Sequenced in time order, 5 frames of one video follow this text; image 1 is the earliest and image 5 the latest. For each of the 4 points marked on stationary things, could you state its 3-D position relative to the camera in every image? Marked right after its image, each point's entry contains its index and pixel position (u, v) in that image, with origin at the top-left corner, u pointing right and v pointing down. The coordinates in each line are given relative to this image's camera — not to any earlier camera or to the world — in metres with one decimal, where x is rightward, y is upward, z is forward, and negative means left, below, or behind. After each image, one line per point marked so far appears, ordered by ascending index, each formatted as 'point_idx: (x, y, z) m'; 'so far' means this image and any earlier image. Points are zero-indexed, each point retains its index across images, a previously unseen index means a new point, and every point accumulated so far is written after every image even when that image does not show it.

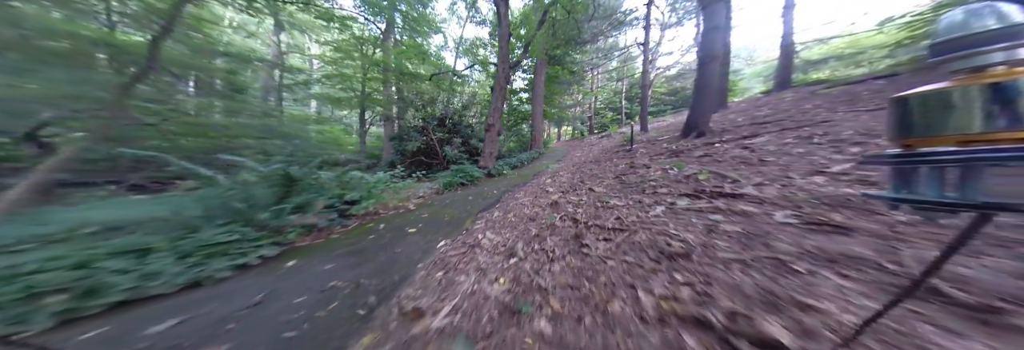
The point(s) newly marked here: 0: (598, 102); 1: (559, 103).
0: (+8.4, +6.7, +16.7) m
1: (+3.7, +5.4, +13.1) m
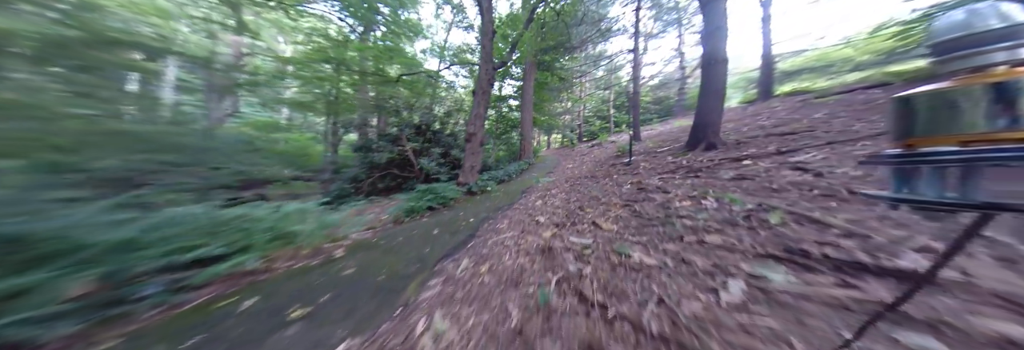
0: (+7.3, +6.0, +16.8) m
1: (+2.8, +4.7, +12.9) m
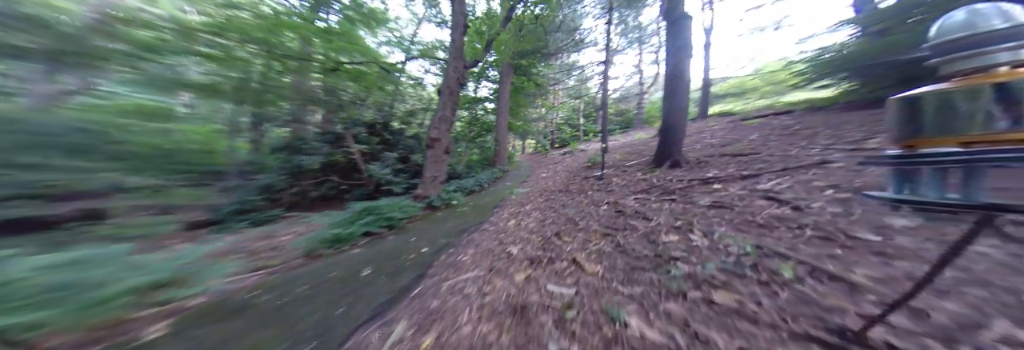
0: (+4.6, +5.5, +17.5) m
1: (+0.8, +4.4, +13.0) m
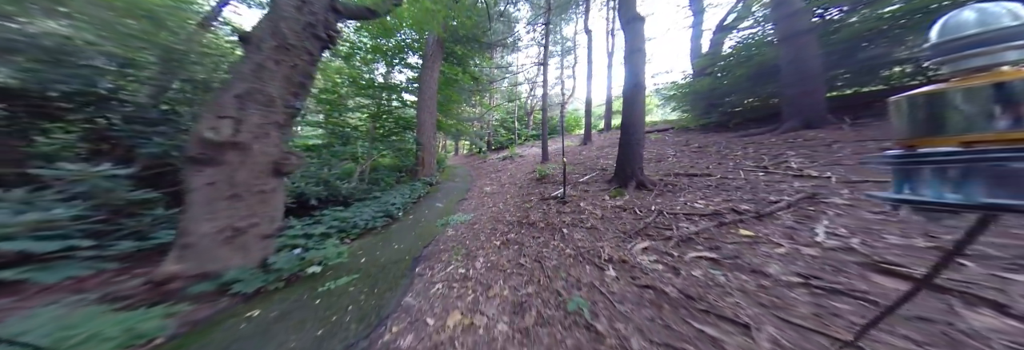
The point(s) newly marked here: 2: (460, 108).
0: (-2.2, +5.0, +16.9) m
1: (-3.9, +3.8, +11.3) m
2: (-3.7, +4.3, +11.3) m
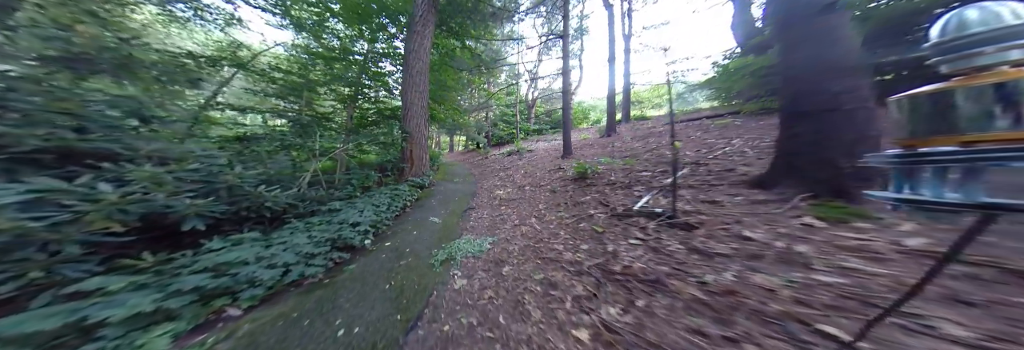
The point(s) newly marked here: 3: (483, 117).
0: (-2.2, +5.1, +15.4) m
1: (-3.6, +3.9, +9.7) m
2: (-3.4, +4.3, +9.7) m
3: (-3.0, +4.3, +13.5) m
